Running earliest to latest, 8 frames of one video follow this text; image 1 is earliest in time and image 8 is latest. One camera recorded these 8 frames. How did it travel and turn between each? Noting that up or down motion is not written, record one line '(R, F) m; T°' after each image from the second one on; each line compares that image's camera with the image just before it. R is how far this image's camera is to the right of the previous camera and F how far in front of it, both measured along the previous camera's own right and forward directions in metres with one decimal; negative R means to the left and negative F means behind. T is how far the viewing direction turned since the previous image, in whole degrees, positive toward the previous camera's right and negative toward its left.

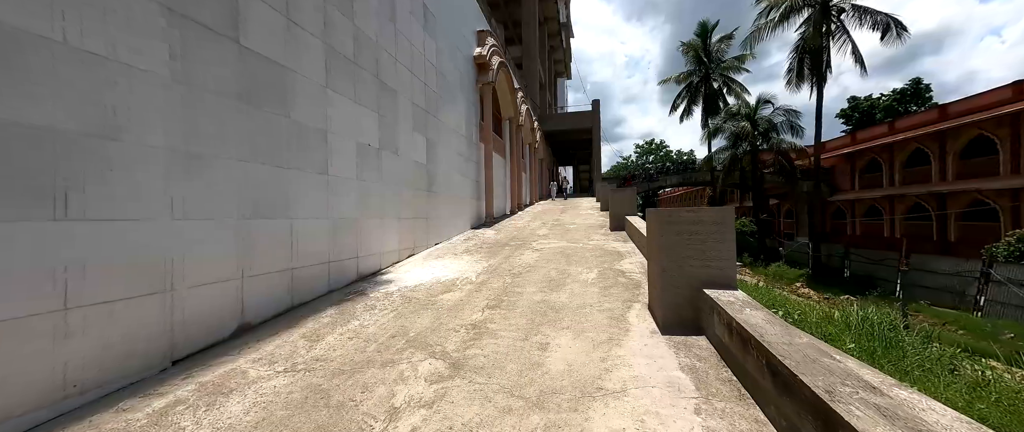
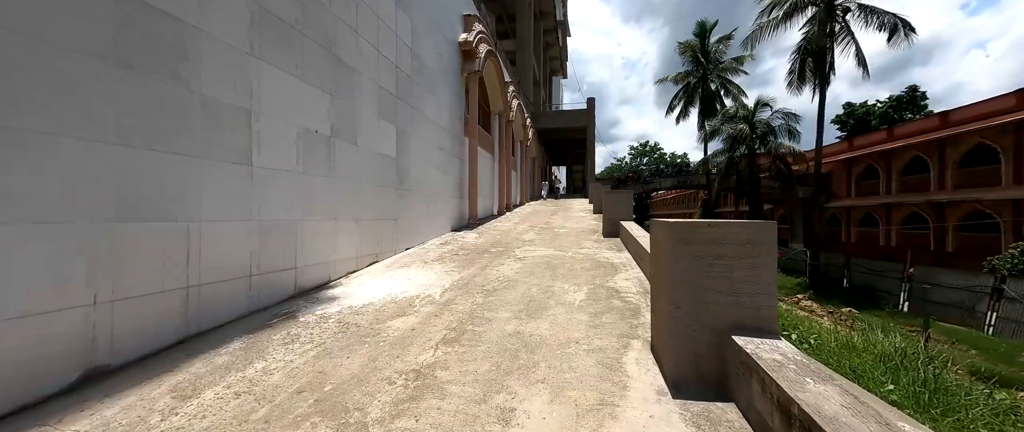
(+0.3, +0.9) m; +1°
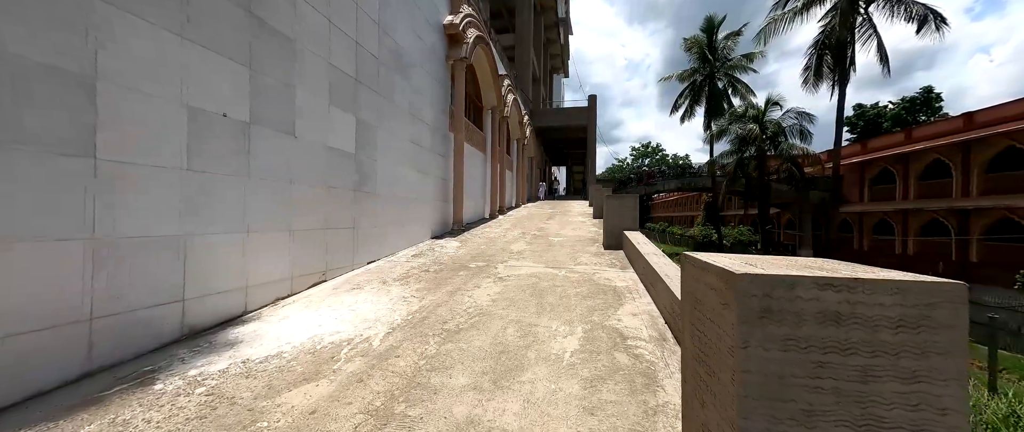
(+0.3, +1.2) m; 0°
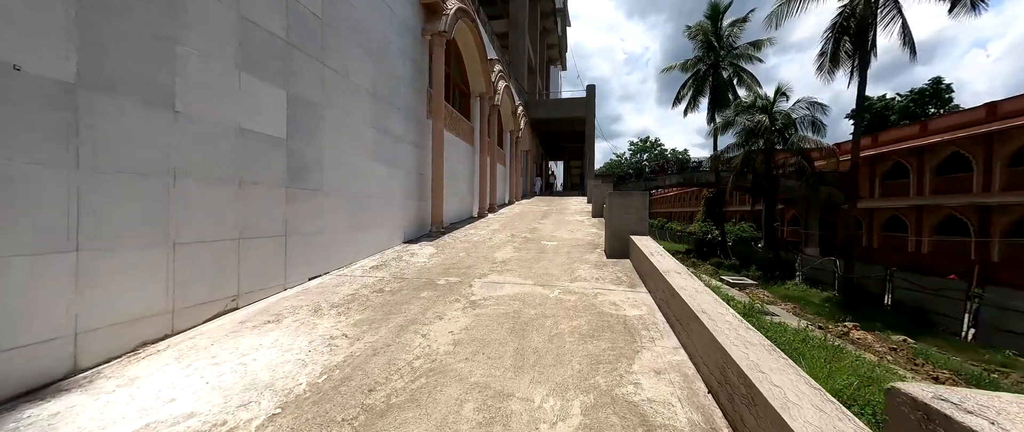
(+0.3, +1.3) m; 0°
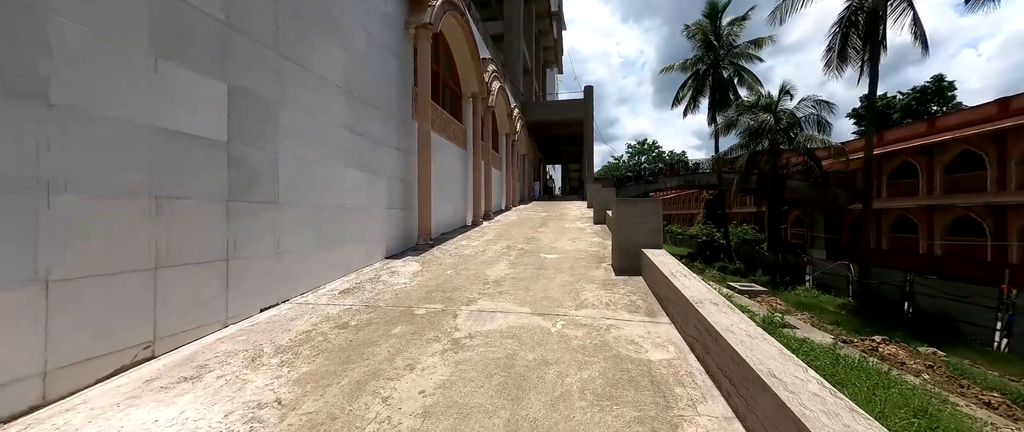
(+0.1, +0.8) m; 0°
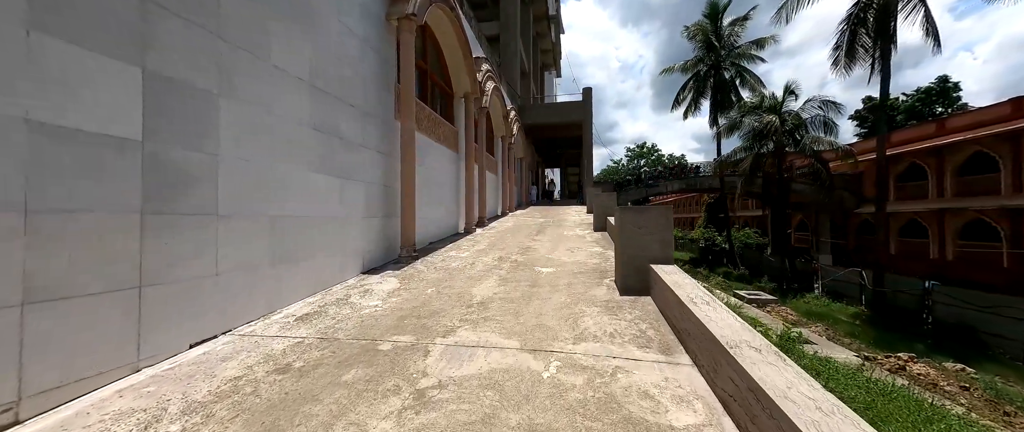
(+0.2, +0.7) m; 0°
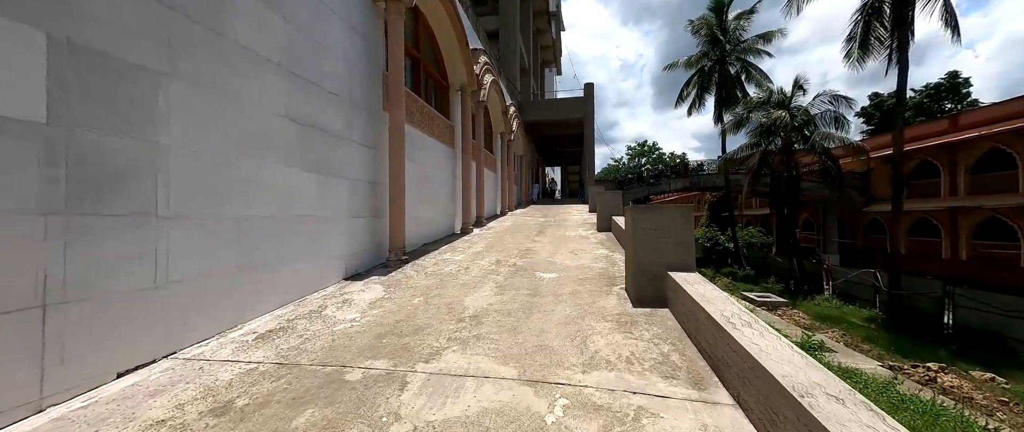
(0.0, +0.6) m; 0°
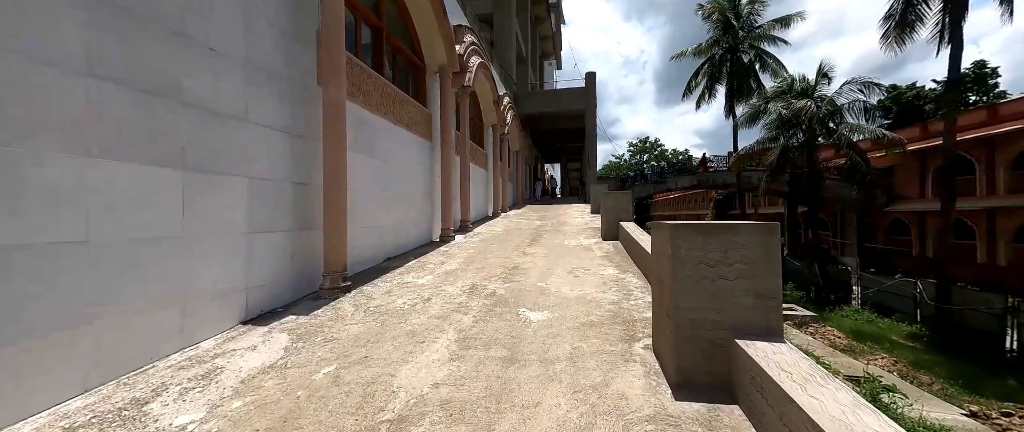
(+0.3, +1.7) m; 0°
